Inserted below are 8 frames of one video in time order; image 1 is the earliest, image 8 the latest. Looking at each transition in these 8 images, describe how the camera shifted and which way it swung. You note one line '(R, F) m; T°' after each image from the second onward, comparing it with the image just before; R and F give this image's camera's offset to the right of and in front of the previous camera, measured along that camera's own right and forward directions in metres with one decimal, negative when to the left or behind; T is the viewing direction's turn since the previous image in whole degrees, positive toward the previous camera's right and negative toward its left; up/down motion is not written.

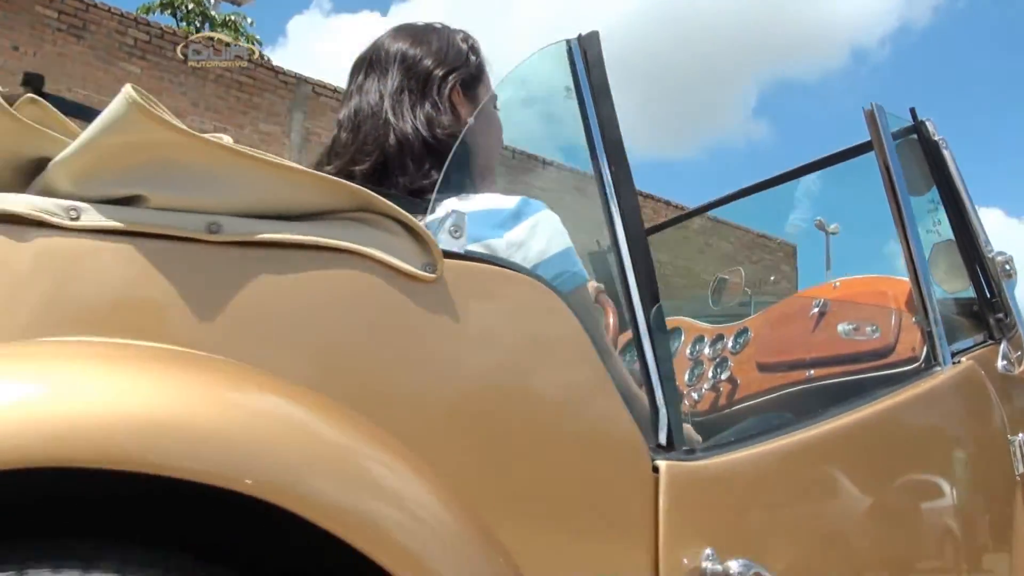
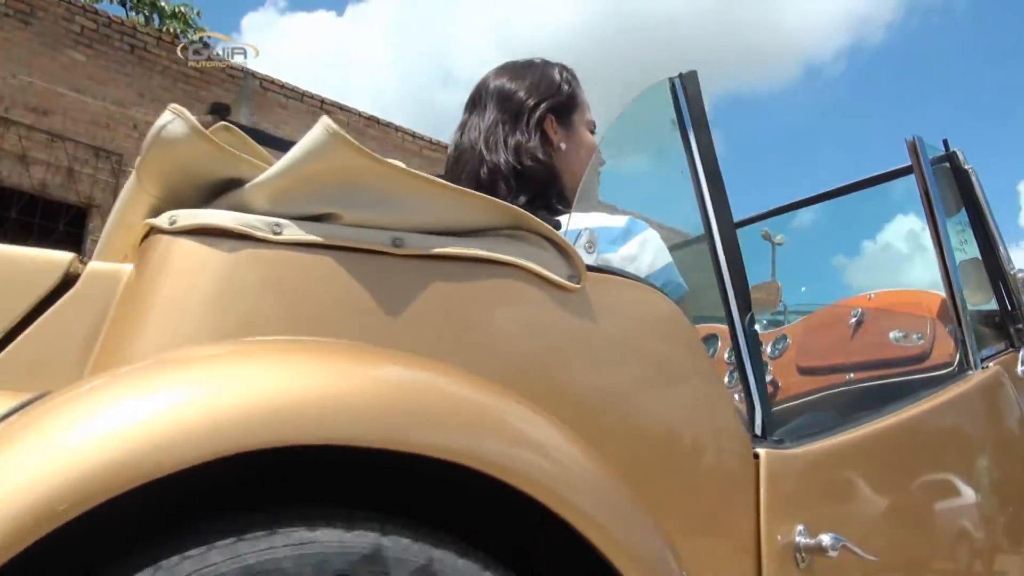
(-0.1, 0.0) m; +3°
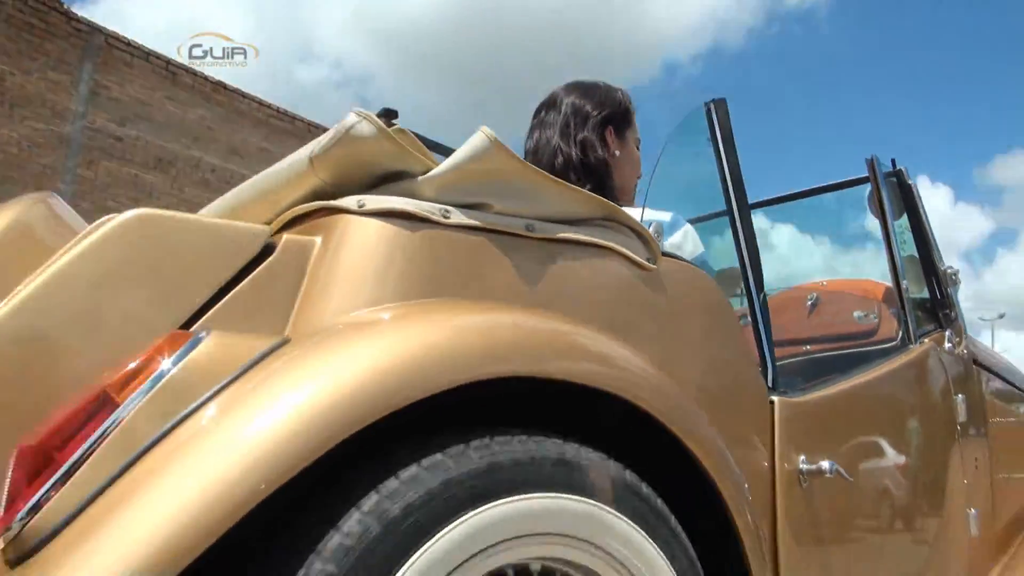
(-0.1, -0.1) m; +8°
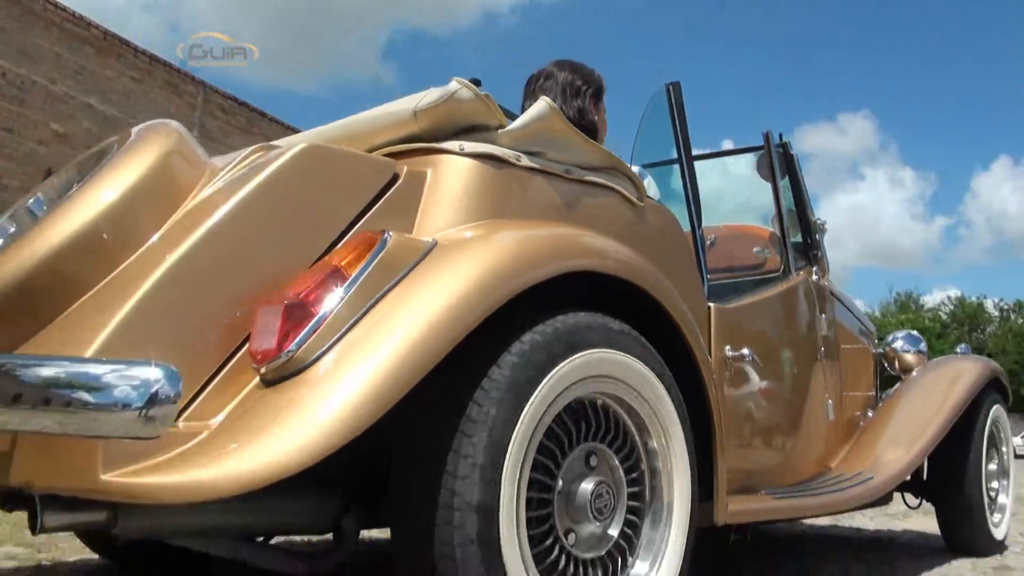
(-0.1, -0.1) m; +9°
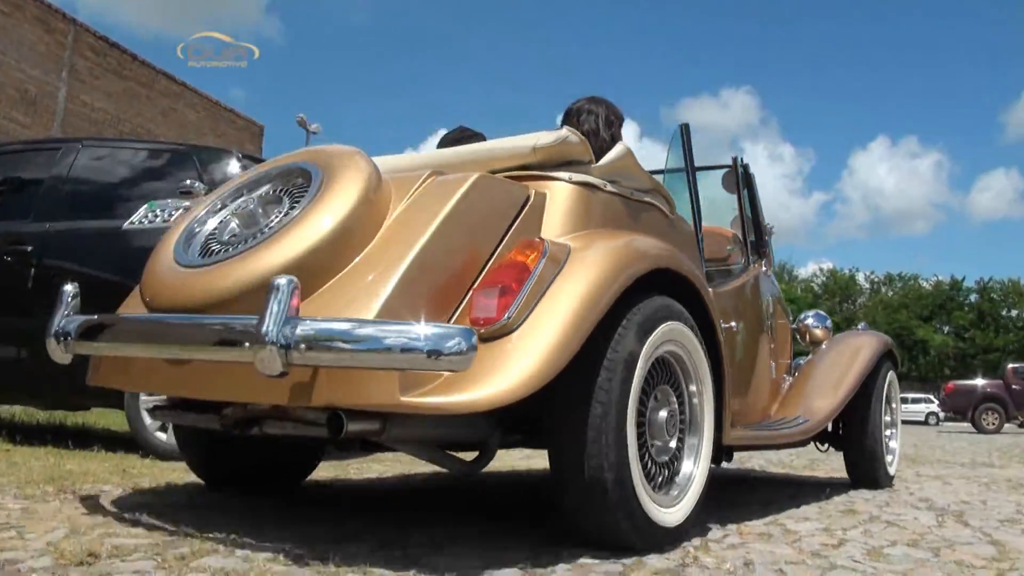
(-0.1, -0.2) m; +6°
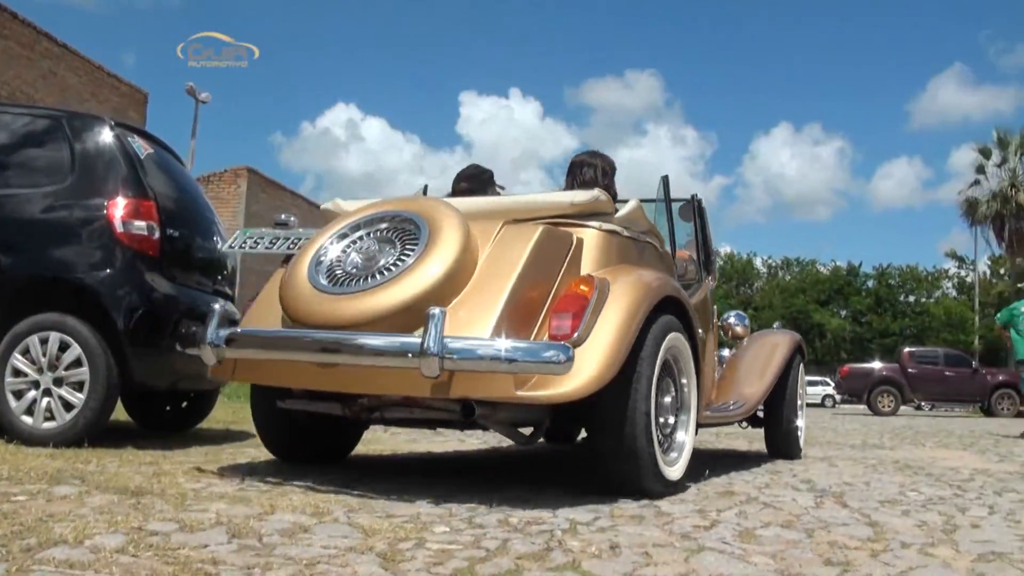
(+0.3, 0.0) m; +3°
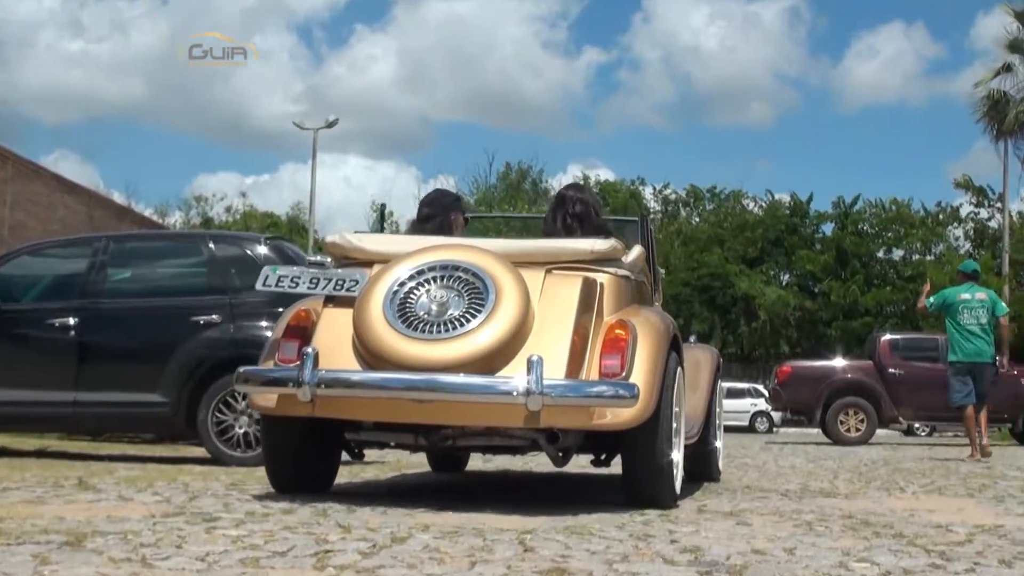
(+1.5, +2.9) m; -3°
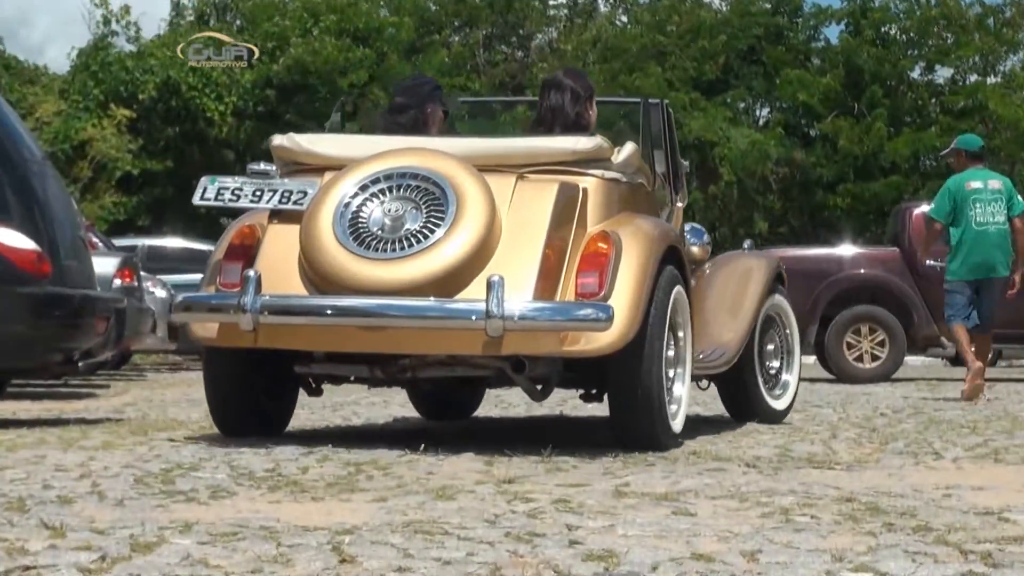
(+0.4, +1.8) m; +1°
